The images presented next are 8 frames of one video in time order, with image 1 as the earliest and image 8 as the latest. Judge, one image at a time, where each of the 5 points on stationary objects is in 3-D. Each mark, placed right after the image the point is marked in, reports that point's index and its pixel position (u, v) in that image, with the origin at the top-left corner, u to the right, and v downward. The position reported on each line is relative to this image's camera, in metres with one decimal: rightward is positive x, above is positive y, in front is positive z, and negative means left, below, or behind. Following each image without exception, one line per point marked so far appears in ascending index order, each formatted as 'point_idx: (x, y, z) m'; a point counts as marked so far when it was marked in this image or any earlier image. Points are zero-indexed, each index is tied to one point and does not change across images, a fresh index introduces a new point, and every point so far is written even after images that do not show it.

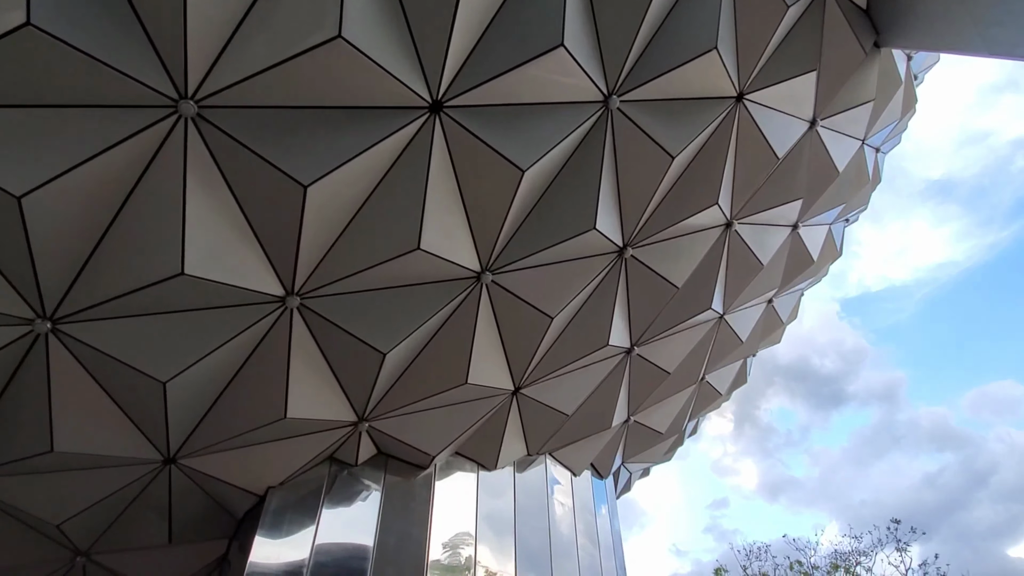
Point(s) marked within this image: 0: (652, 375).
0: (+3.1, -1.9, +14.2) m
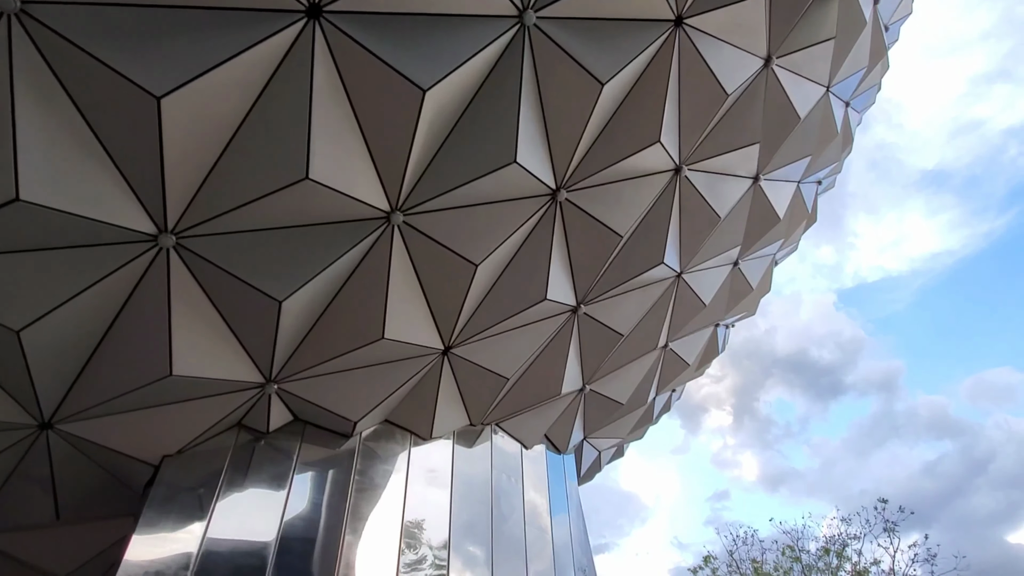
0: (+1.9, -1.0, +13.3) m
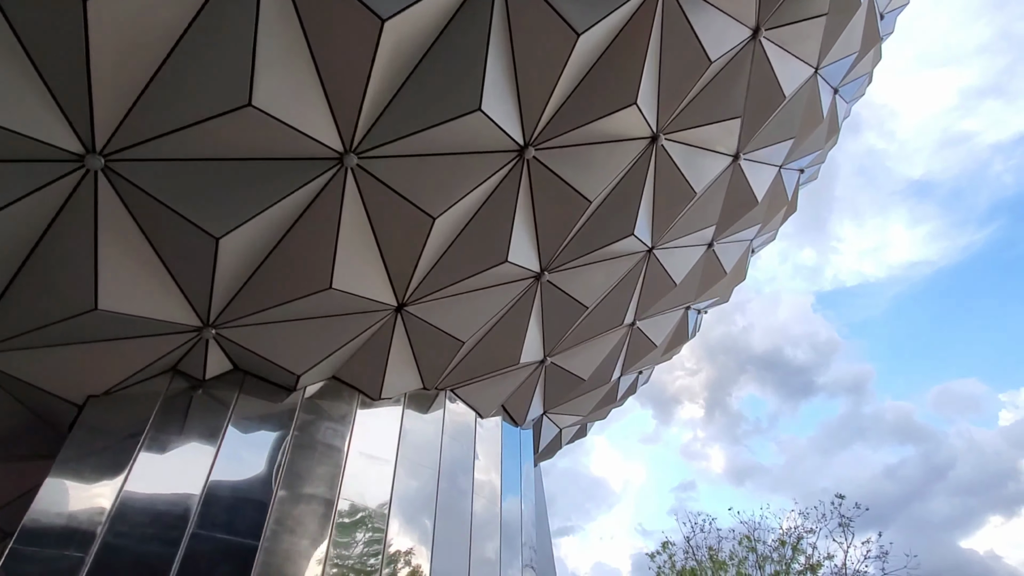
0: (+1.1, -0.4, +12.9) m
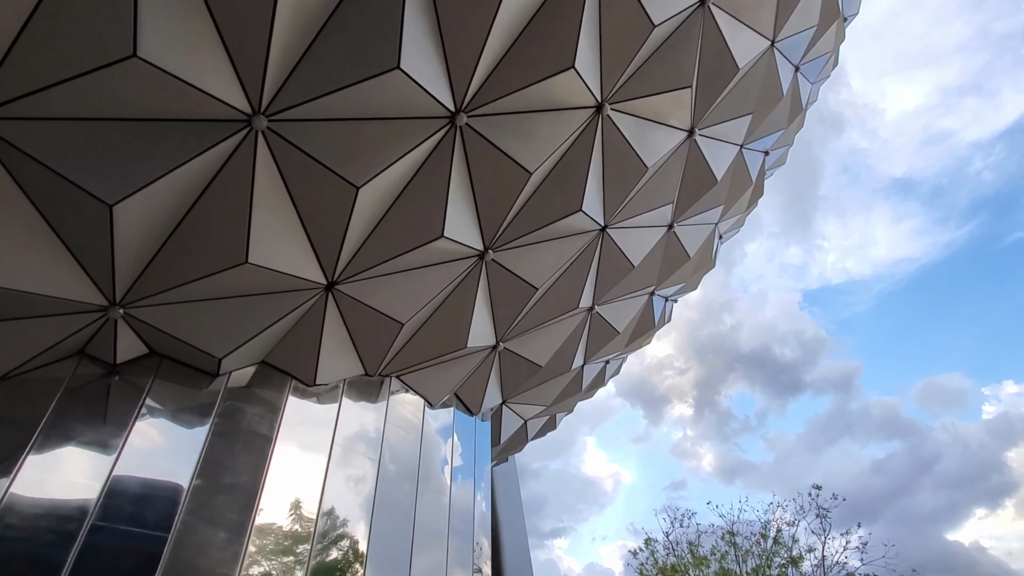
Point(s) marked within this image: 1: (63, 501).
0: (+0.1, 0.0, +12.4) m
1: (-5.6, -2.7, +8.0) m
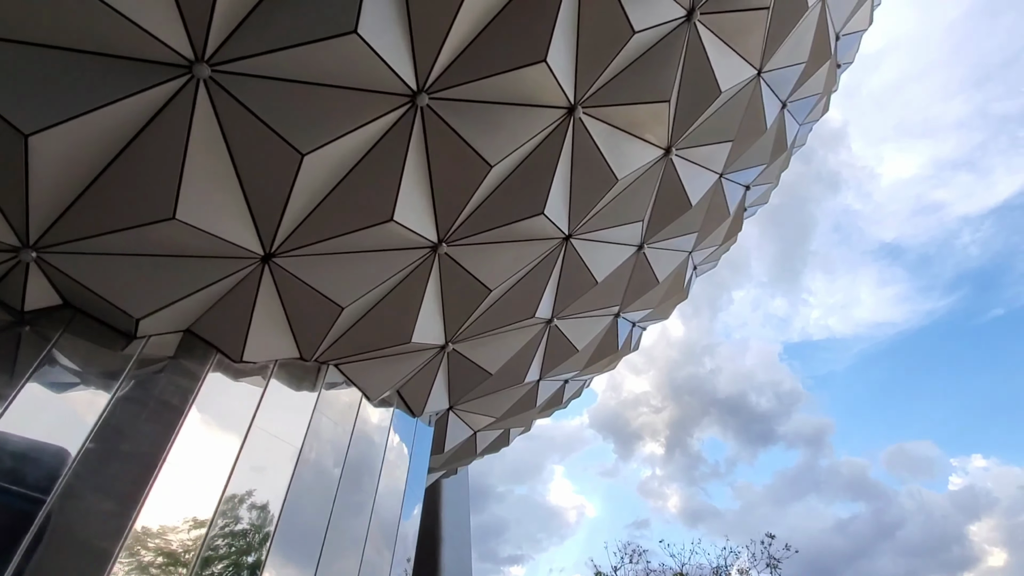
0: (-0.8, 0.0, +12.0) m
1: (-6.6, -1.9, +7.4) m
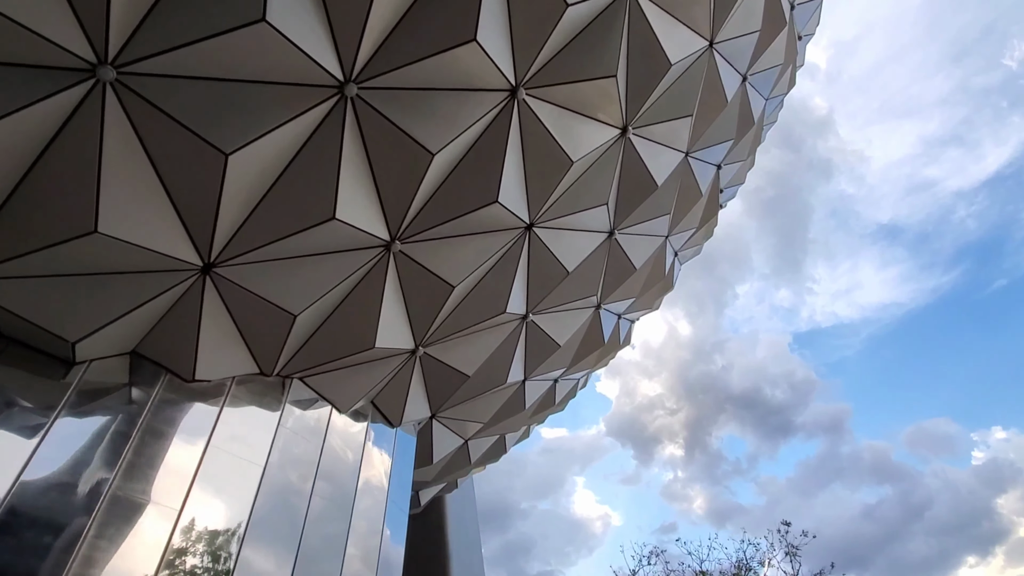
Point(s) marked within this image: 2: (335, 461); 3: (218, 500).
0: (-1.5, 0.0, +11.6) m
1: (-7.2, -2.3, +7.0) m
2: (-3.4, -3.4, +12.4) m
3: (-4.3, -3.2, +9.5) m
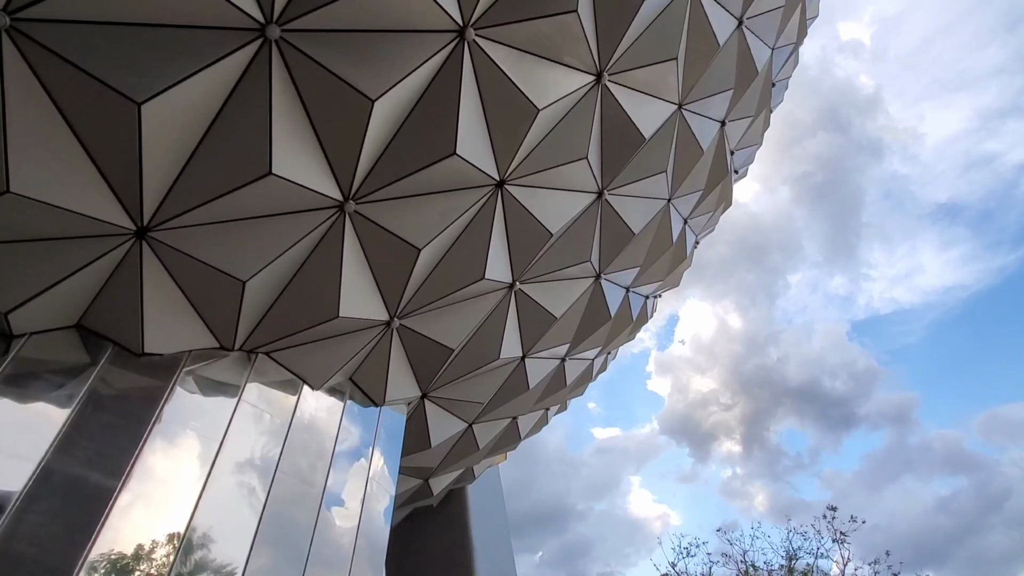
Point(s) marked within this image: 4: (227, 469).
0: (-2.0, +0.6, +11.0) m
1: (-7.9, -1.9, +6.8) m
2: (-3.7, -2.8, +11.9) m
3: (-4.8, -2.7, +9.1) m
4: (-4.3, -2.8, +10.1) m
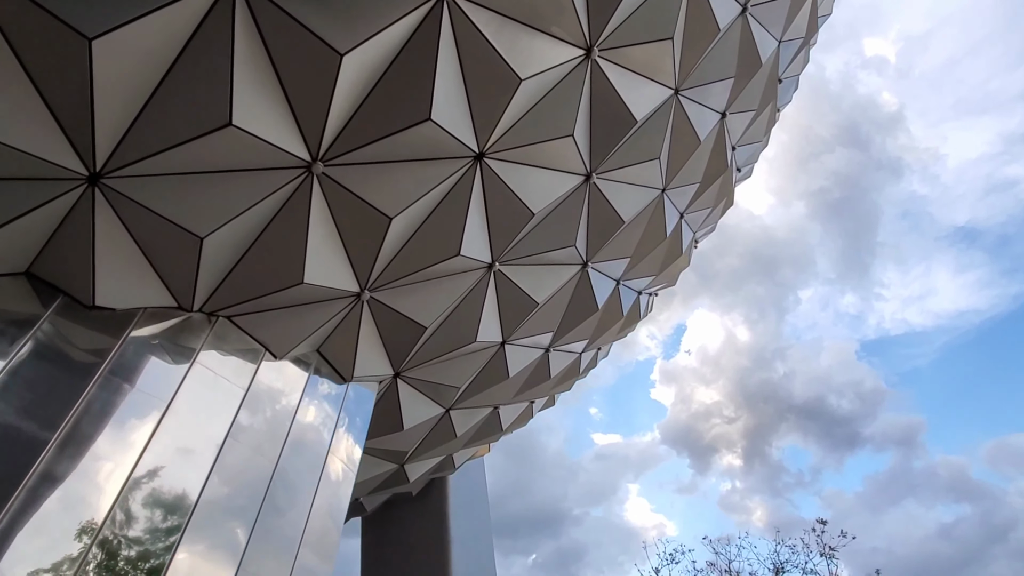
0: (-2.4, +1.2, +10.6) m
1: (-8.5, -1.1, +6.5) m
2: (-4.3, -2.2, +11.6) m
3: (-5.4, -2.0, +8.8) m
4: (-4.9, -2.1, +9.7) m
